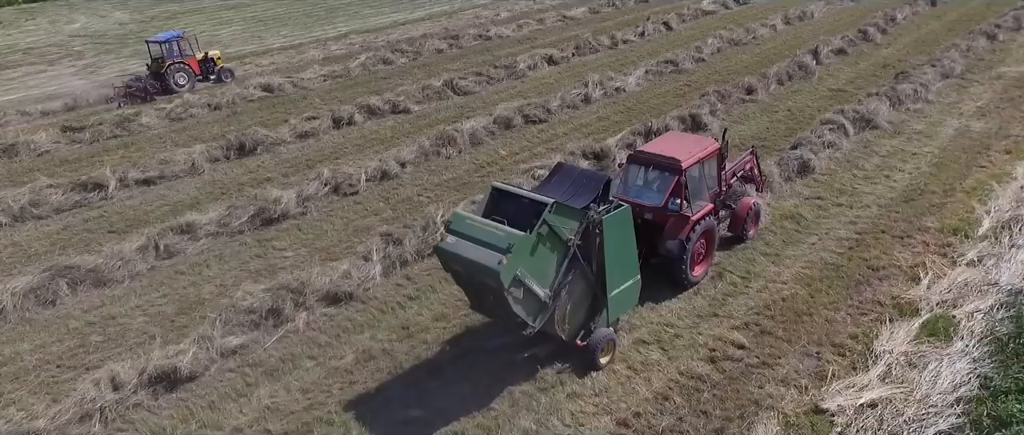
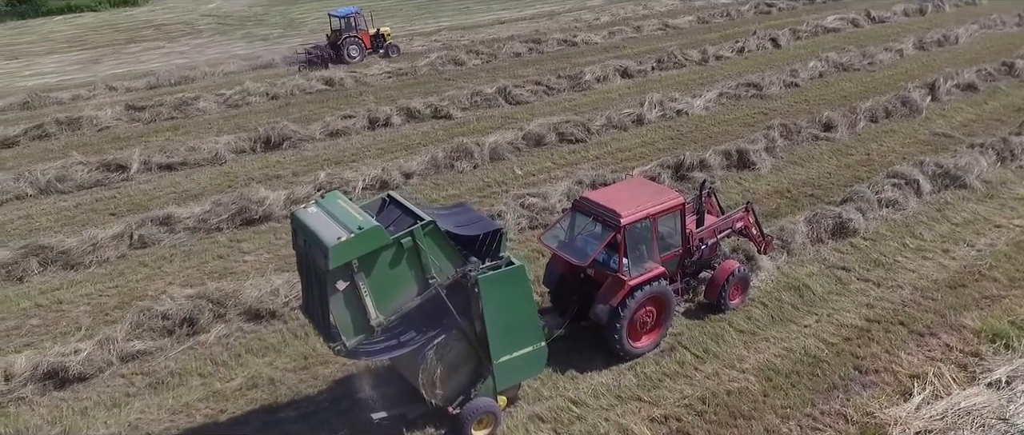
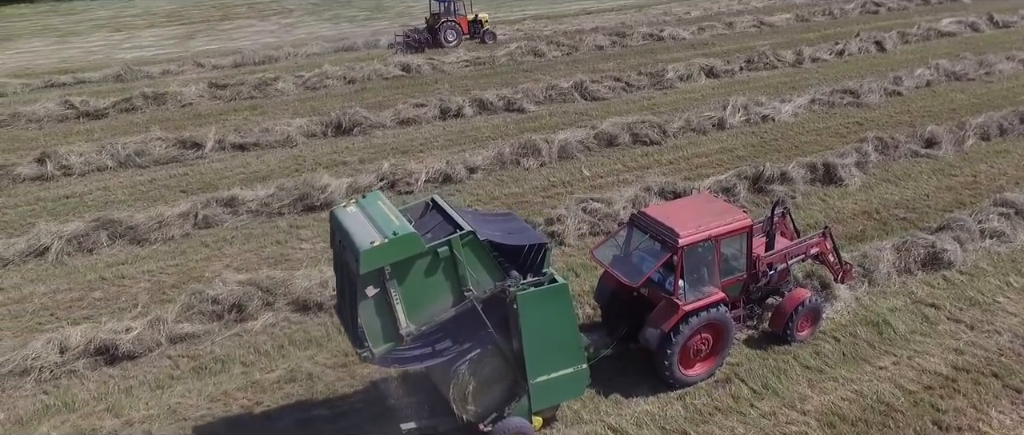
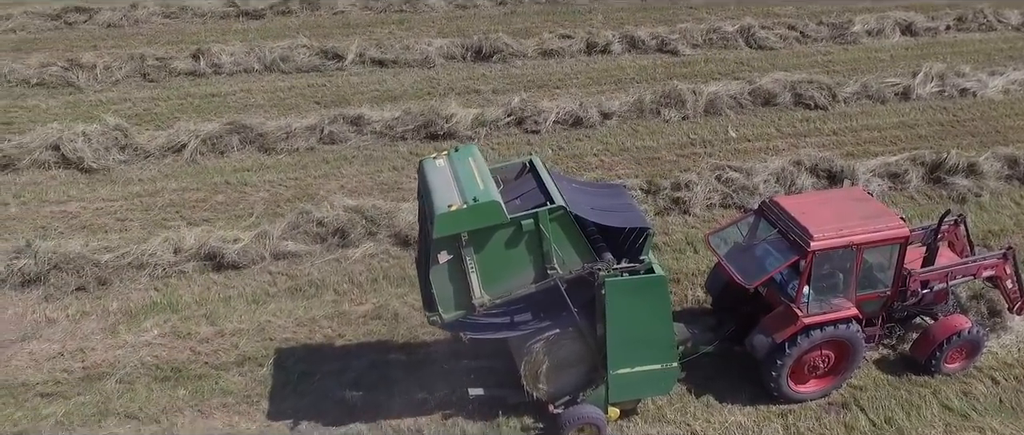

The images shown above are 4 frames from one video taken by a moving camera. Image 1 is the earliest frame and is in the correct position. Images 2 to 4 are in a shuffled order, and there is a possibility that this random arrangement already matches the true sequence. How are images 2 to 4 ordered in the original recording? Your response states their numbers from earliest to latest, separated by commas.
2, 3, 4
